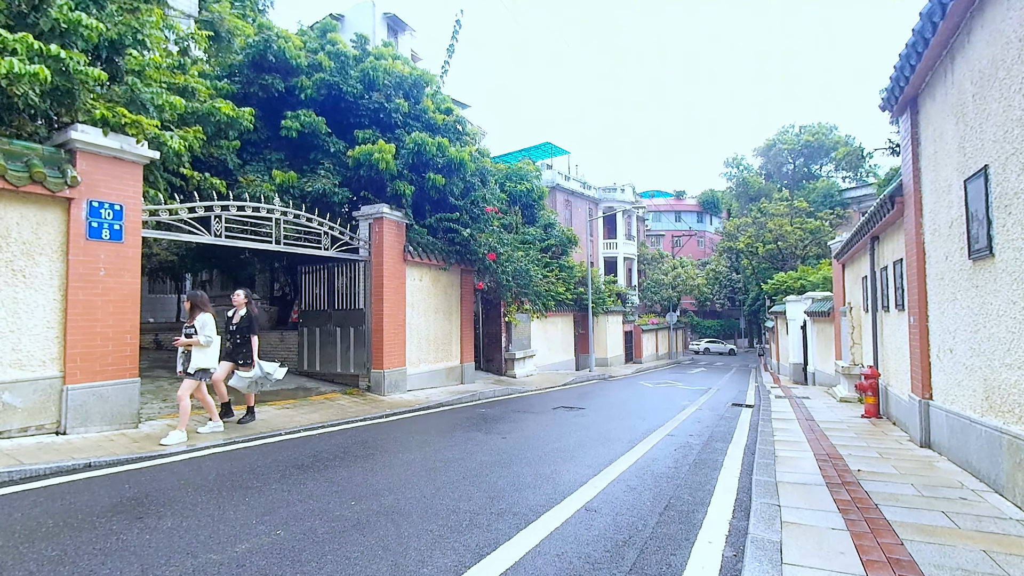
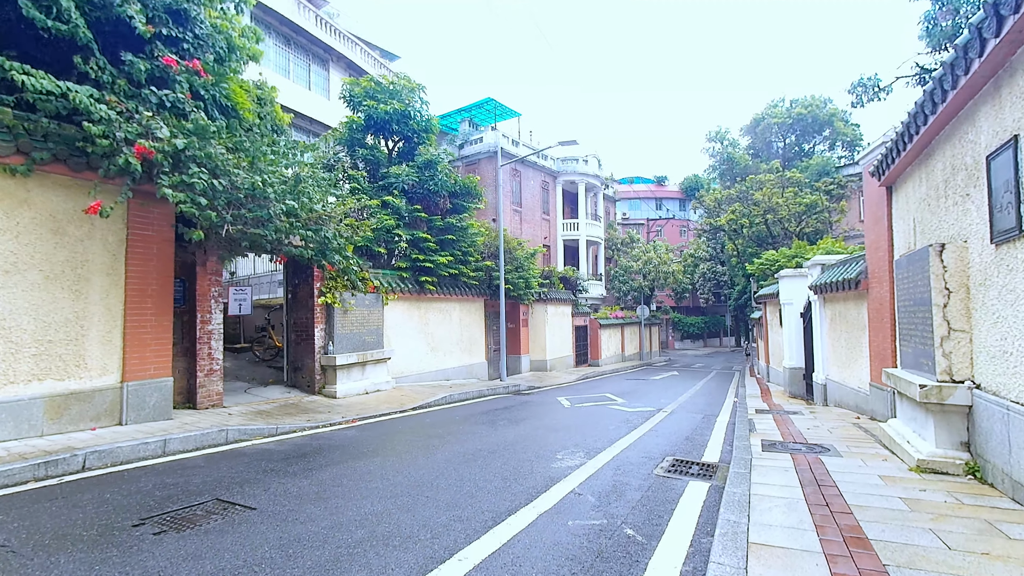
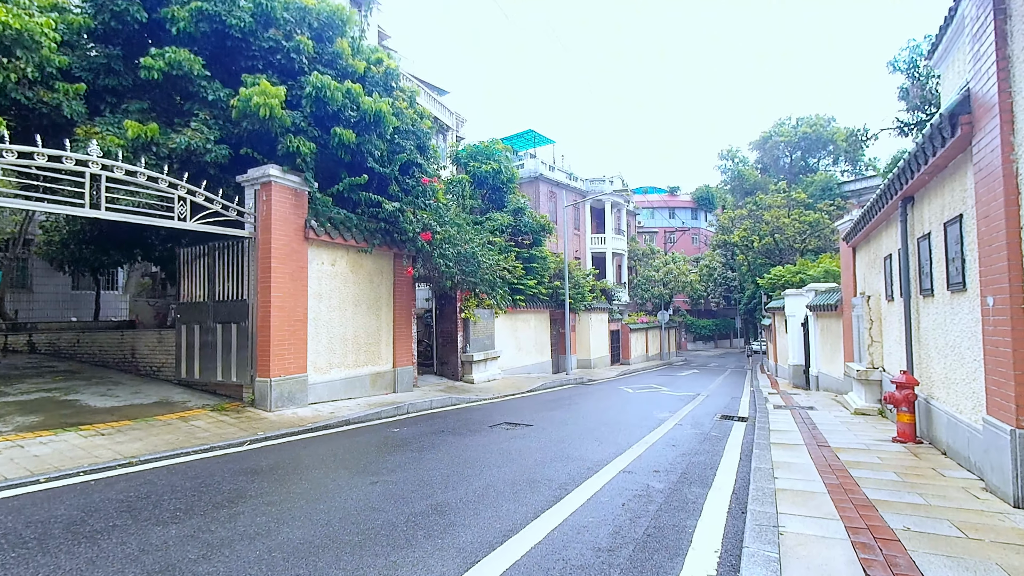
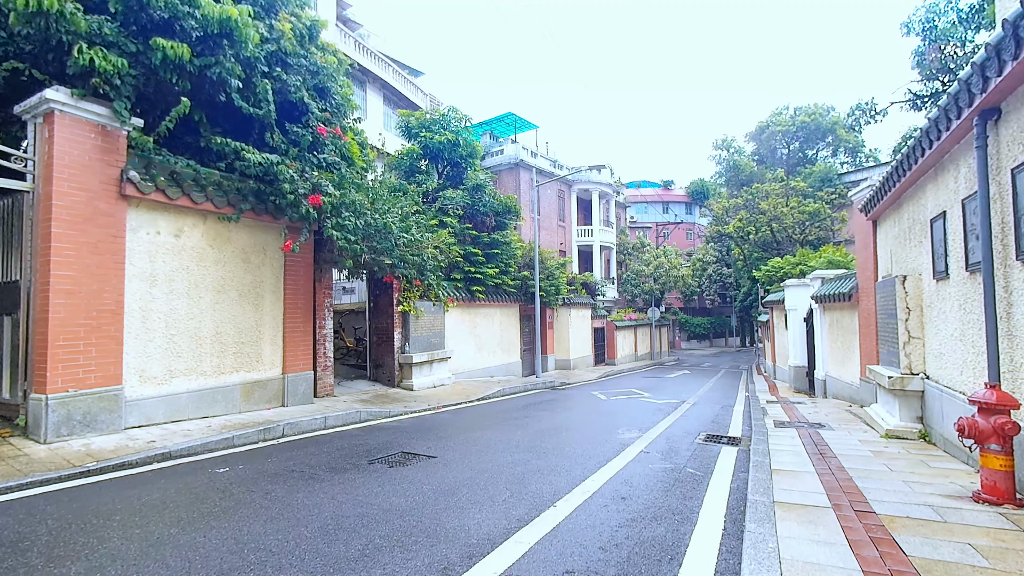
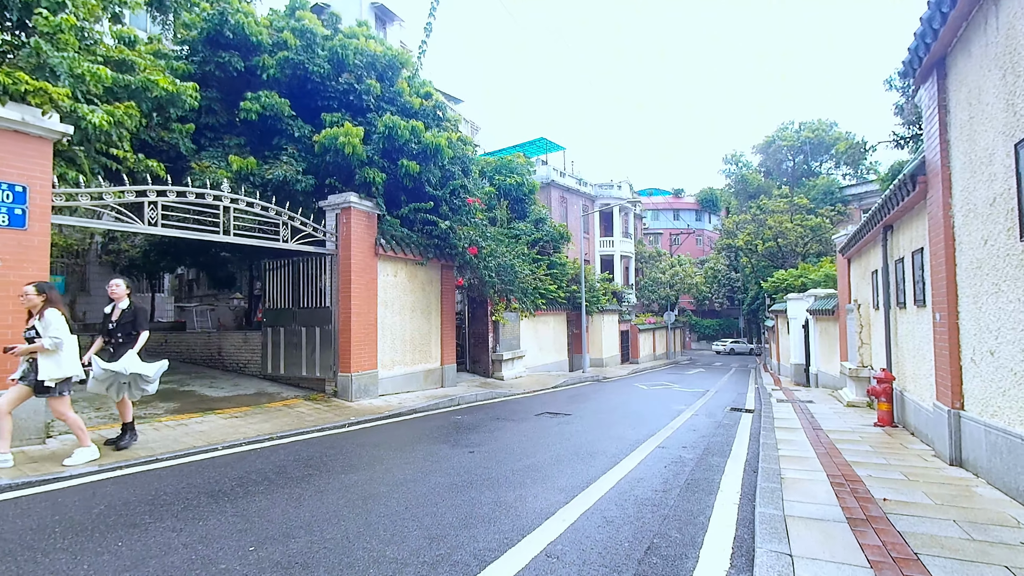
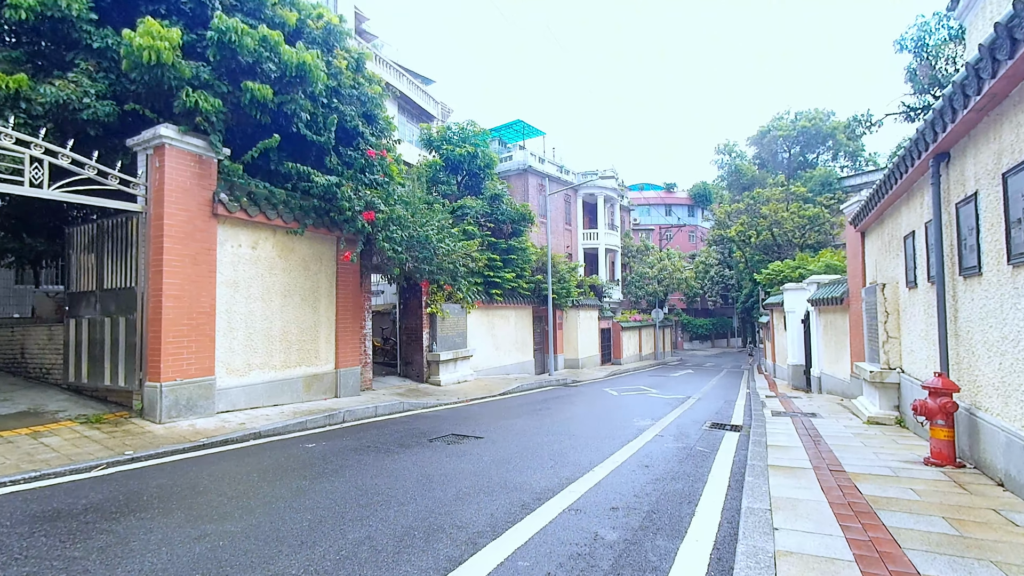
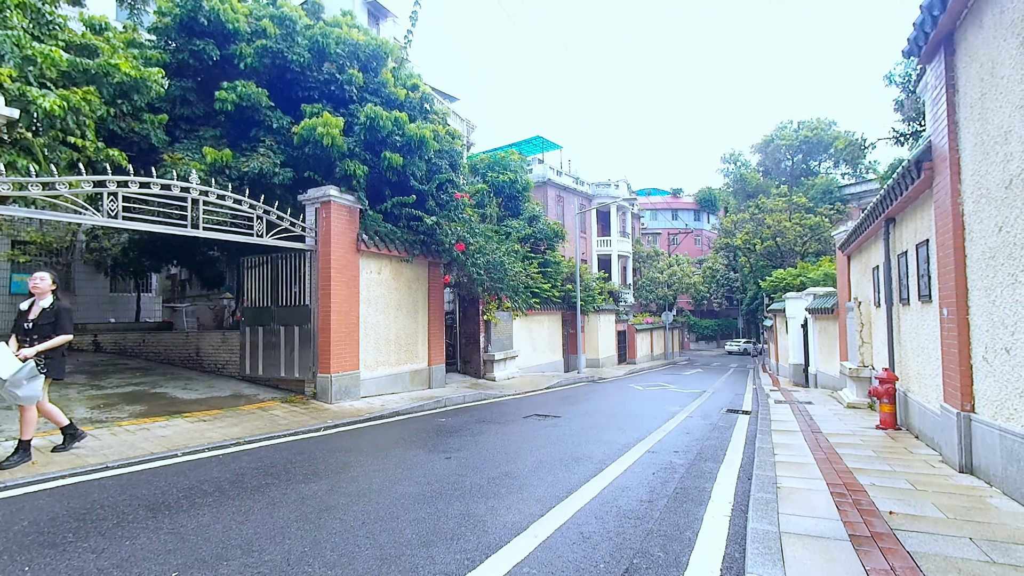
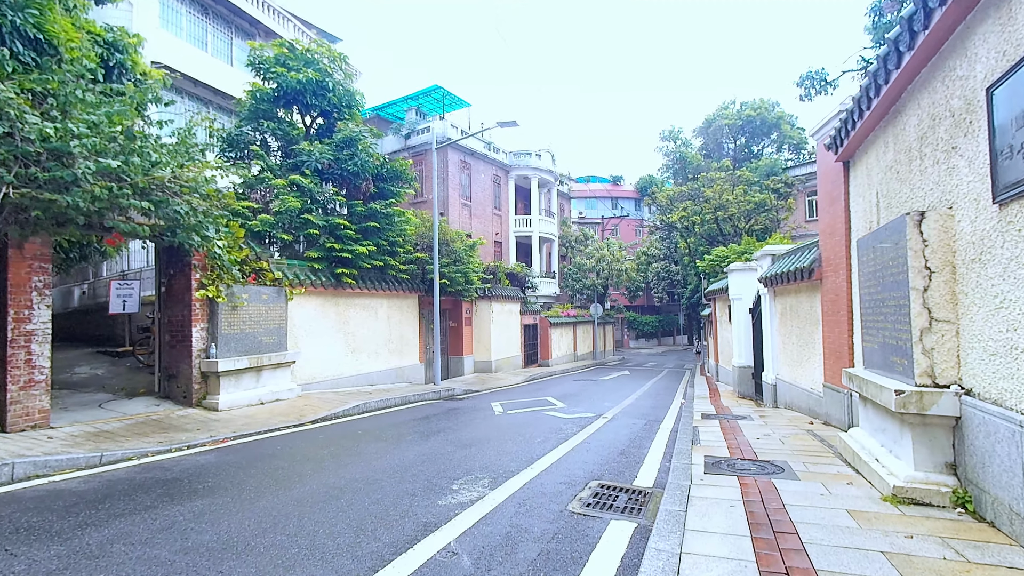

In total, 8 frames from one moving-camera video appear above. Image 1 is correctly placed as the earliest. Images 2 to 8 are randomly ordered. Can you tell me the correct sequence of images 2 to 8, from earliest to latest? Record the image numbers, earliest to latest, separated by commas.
5, 7, 3, 6, 4, 2, 8
